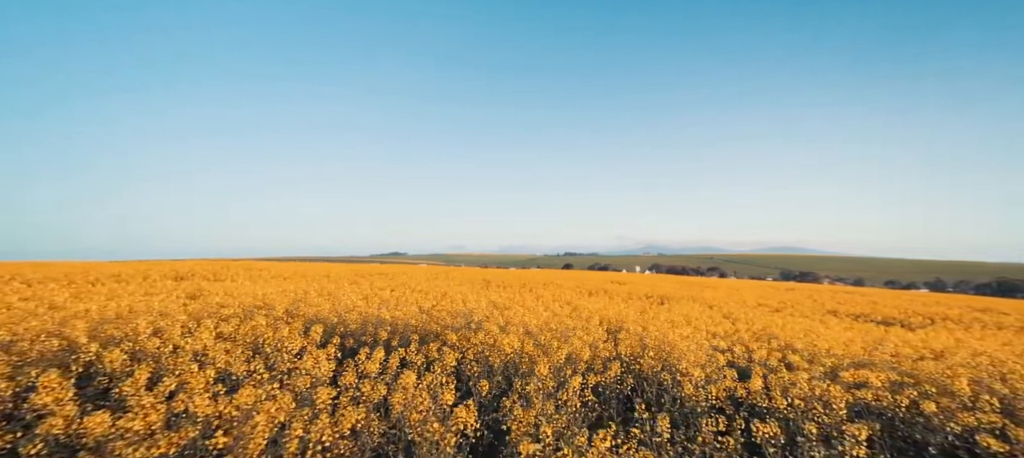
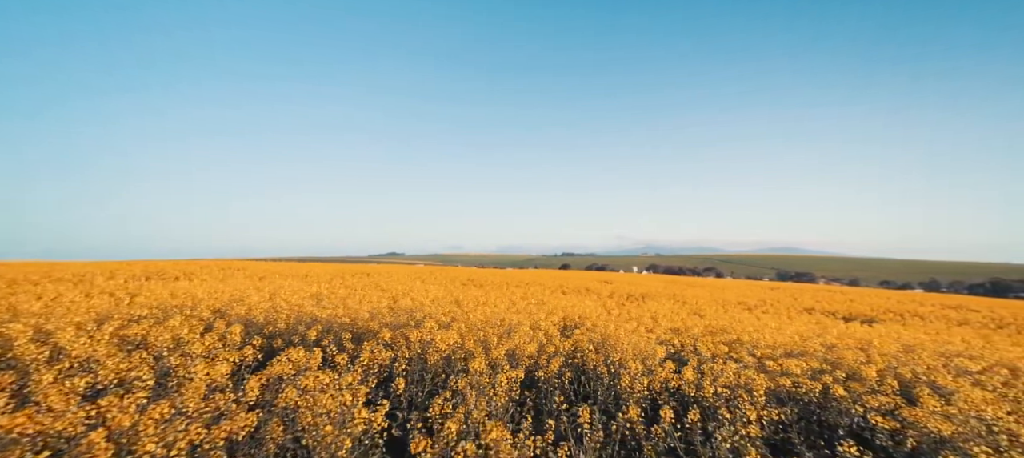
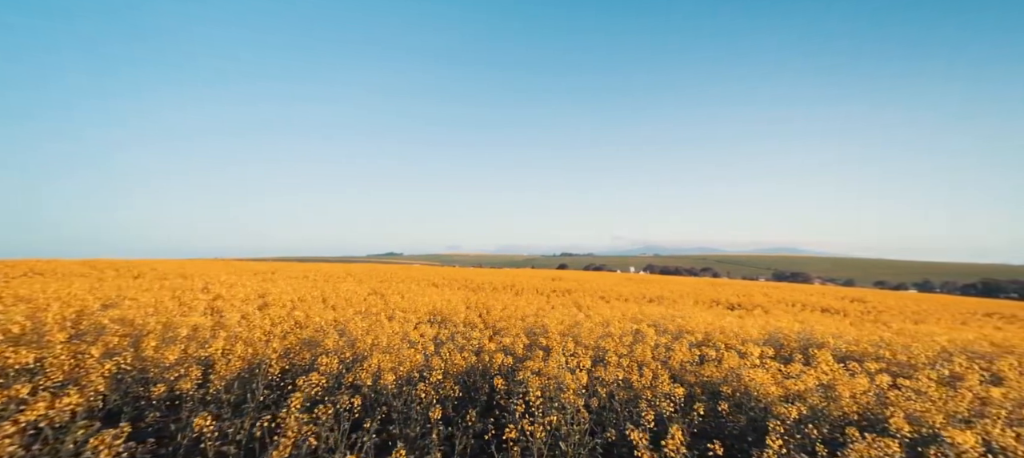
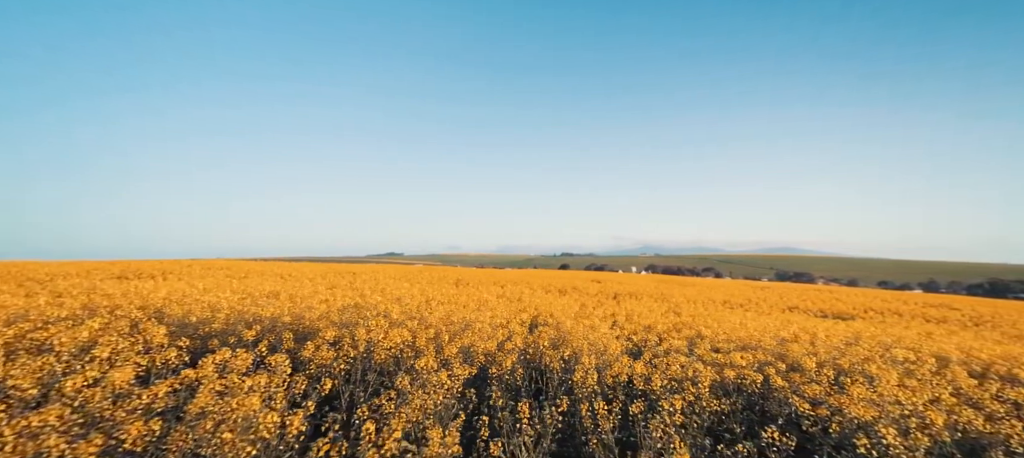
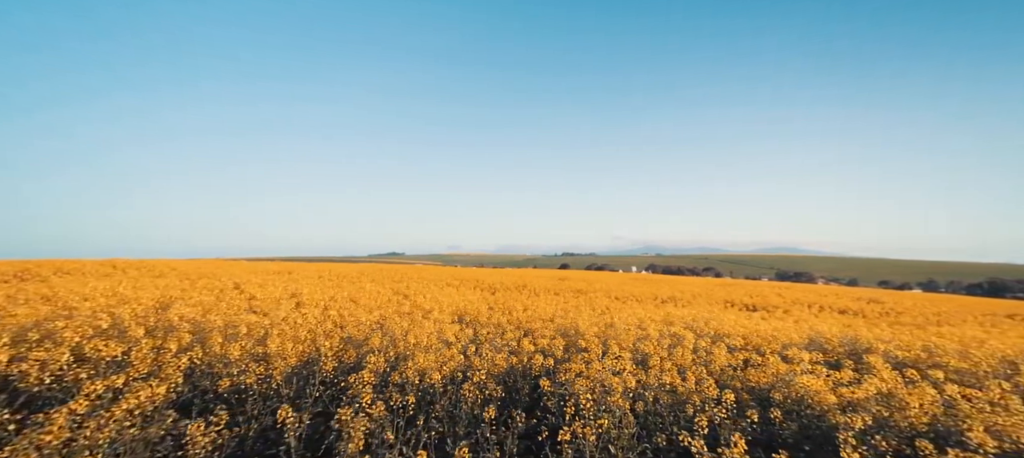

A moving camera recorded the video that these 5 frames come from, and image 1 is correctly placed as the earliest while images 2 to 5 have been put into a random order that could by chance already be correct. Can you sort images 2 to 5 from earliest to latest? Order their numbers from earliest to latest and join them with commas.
2, 4, 5, 3
